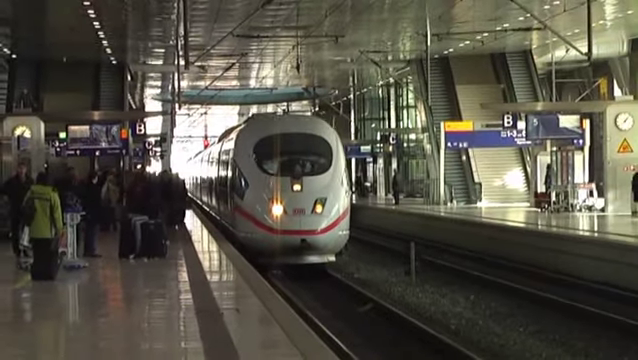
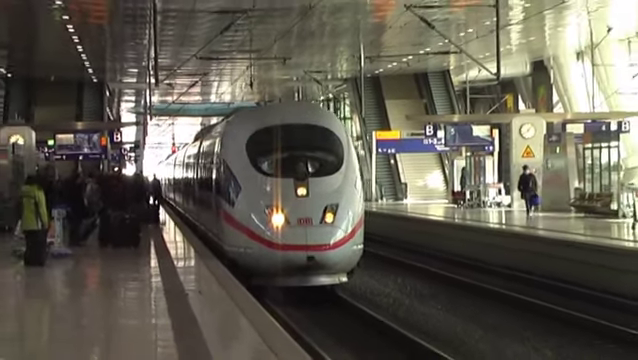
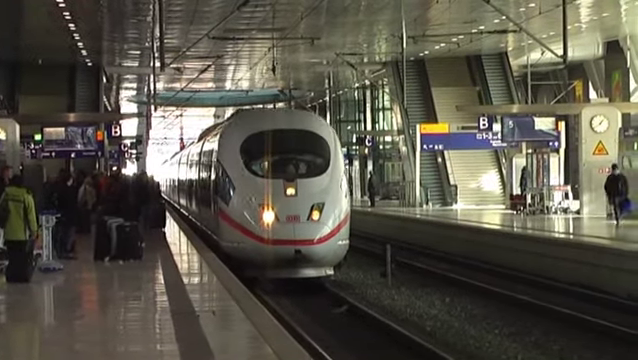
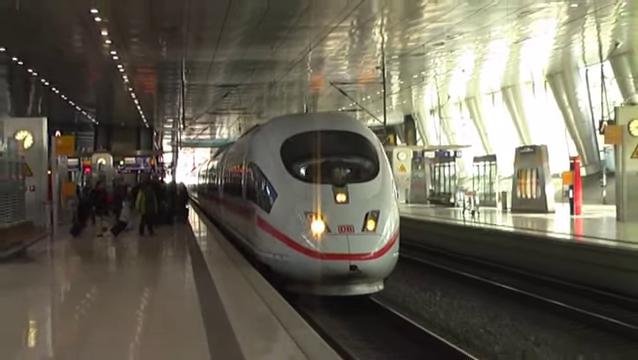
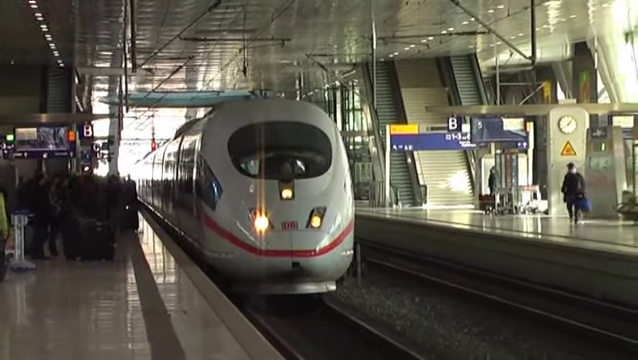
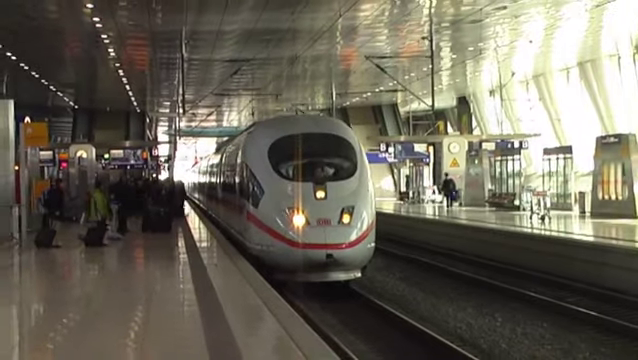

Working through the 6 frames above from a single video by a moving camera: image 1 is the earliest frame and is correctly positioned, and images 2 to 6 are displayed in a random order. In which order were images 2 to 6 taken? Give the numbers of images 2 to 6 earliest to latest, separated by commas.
3, 5, 2, 6, 4
